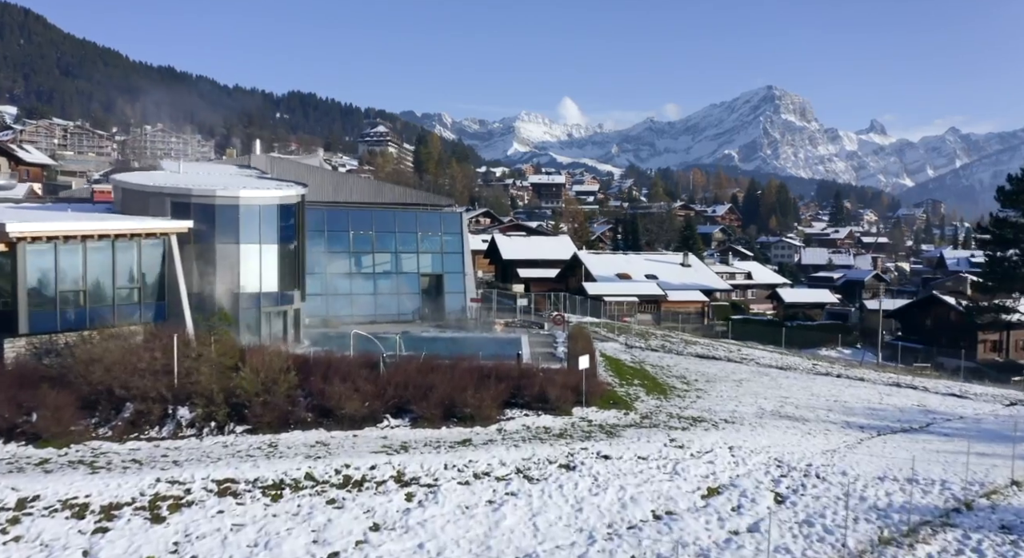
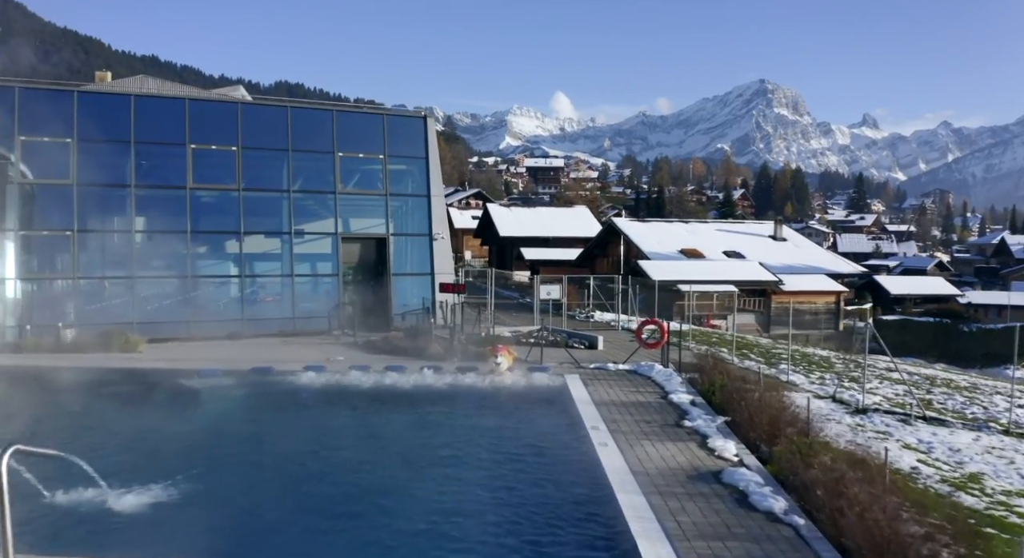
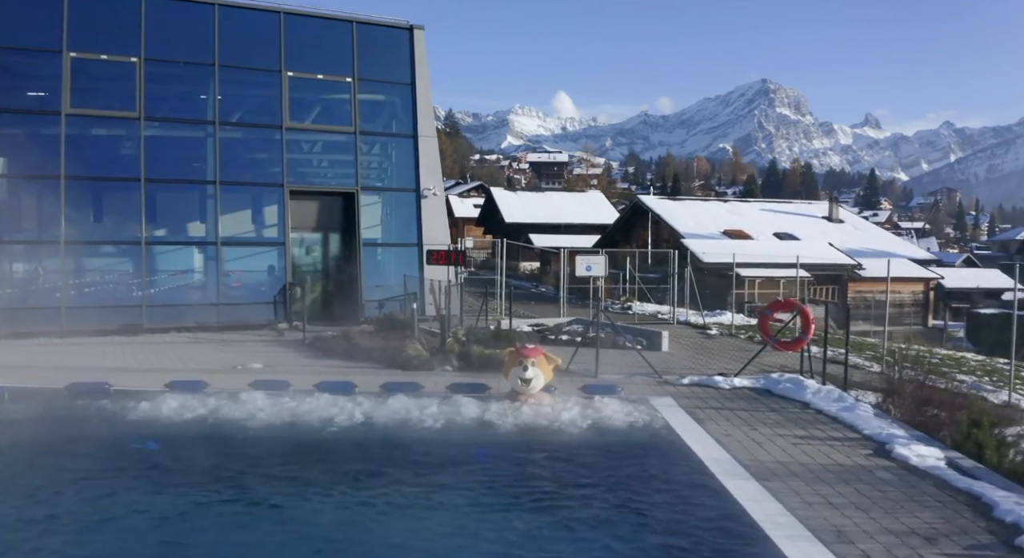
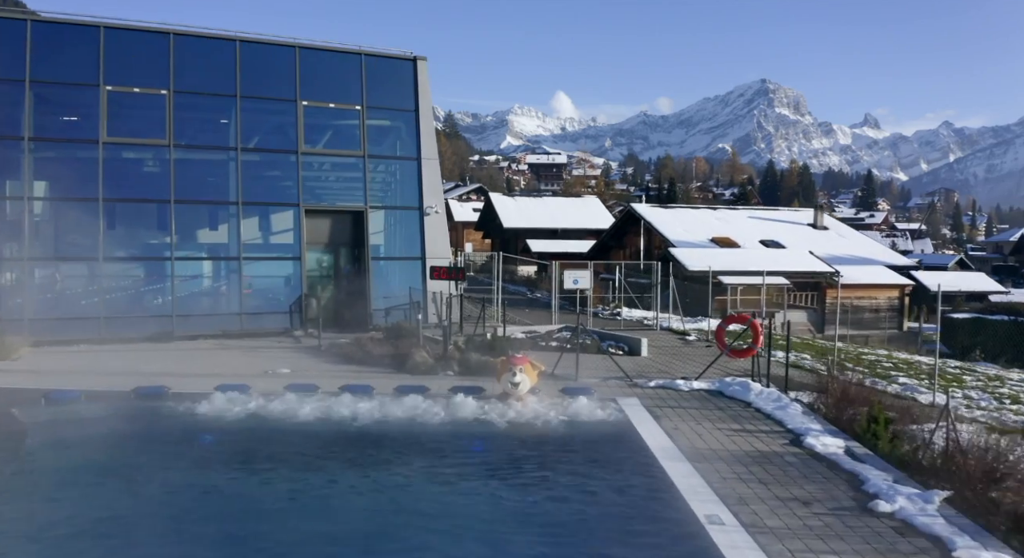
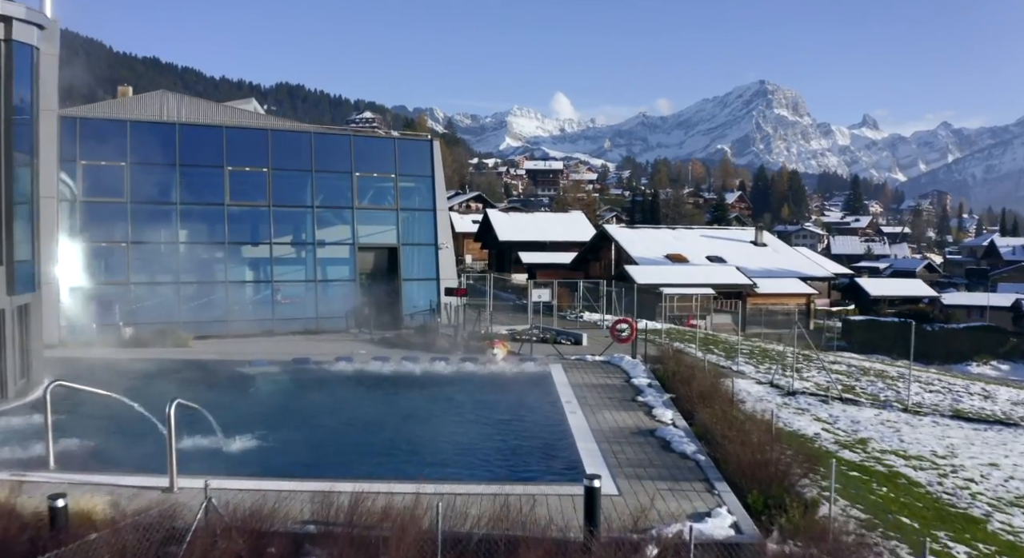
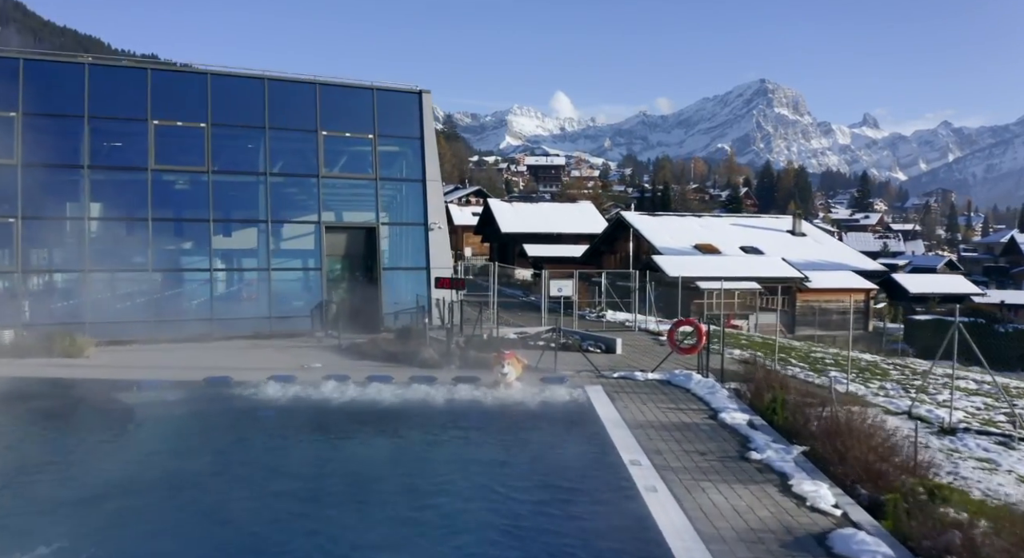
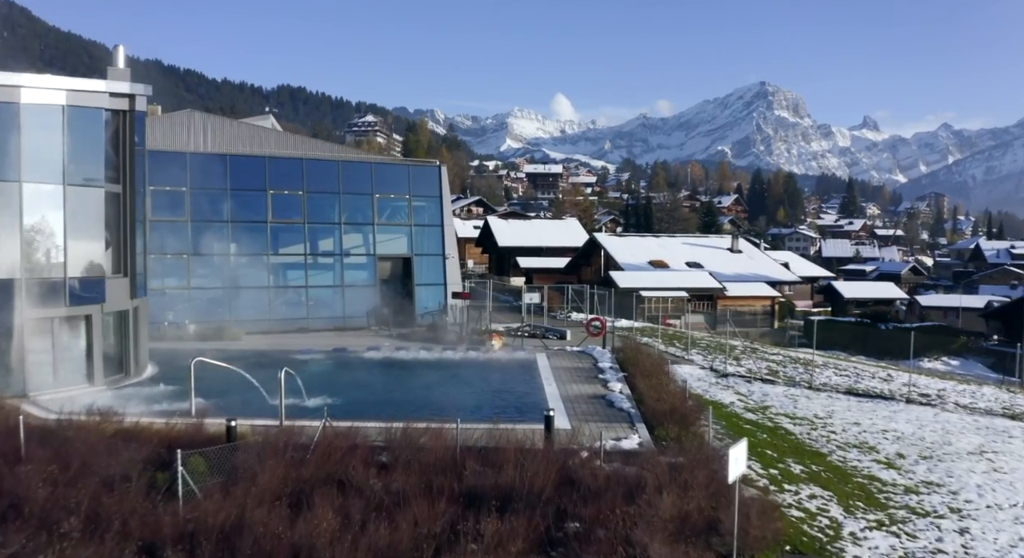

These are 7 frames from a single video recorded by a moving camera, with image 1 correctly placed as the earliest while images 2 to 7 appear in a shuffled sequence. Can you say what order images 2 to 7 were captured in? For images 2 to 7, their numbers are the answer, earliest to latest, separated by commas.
7, 5, 2, 6, 4, 3
